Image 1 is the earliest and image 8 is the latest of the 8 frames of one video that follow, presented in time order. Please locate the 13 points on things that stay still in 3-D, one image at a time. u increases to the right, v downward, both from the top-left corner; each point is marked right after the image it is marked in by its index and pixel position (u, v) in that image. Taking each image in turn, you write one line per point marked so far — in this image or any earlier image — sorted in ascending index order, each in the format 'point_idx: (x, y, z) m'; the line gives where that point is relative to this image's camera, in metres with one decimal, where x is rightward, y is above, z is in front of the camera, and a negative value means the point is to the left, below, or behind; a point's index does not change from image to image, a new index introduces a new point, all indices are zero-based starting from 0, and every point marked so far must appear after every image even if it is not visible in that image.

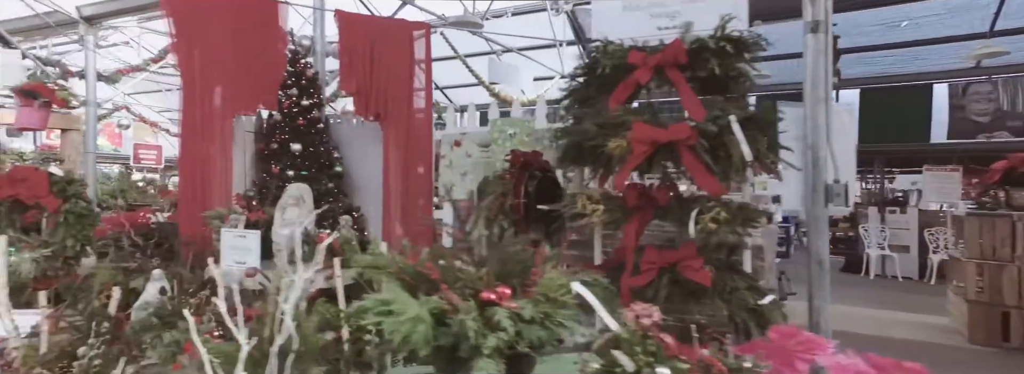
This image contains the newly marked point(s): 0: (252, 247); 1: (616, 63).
0: (-1.1, -0.3, +2.1) m
1: (+0.3, +0.4, +1.6) m
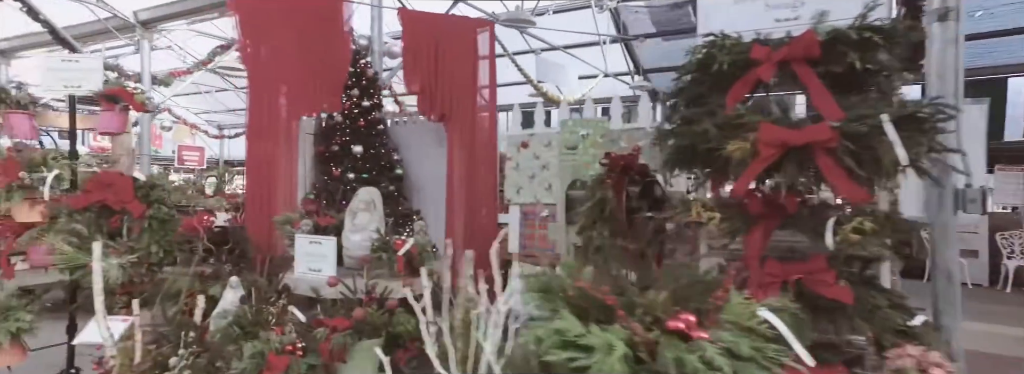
0: (-0.8, -0.3, +2.0) m
1: (+0.7, +0.4, +1.5) m
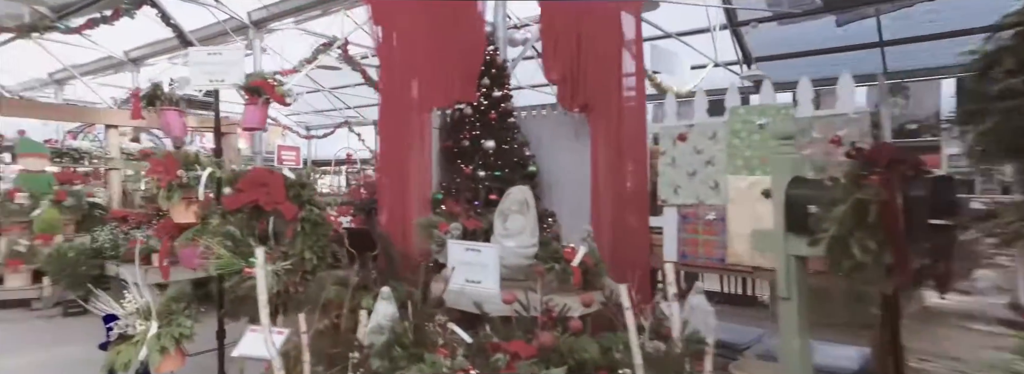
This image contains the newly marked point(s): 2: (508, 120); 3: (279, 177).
0: (-0.1, -0.3, +1.8) m
1: (+1.3, +0.4, +1.0) m
2: (0.0, +0.4, +2.8) m
3: (-0.8, 0.0, +1.7) m
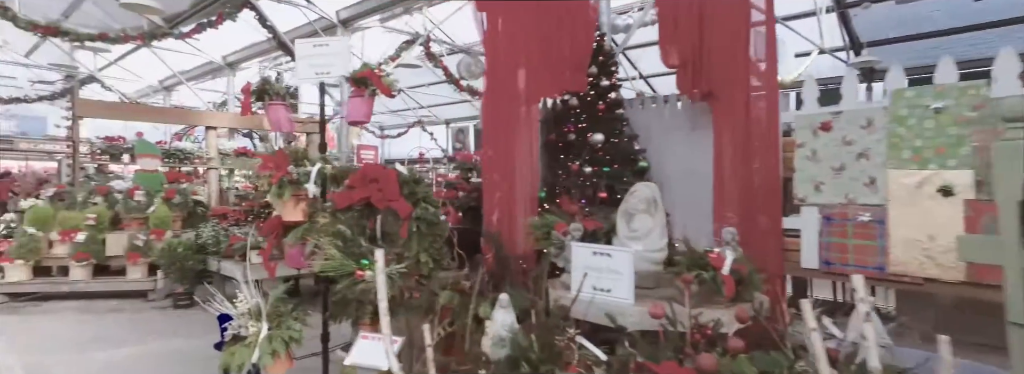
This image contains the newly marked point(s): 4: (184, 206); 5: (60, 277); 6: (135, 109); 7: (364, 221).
0: (+0.3, -0.3, +1.5) m
1: (+1.6, +0.4, +0.6) m
2: (+0.5, +0.4, +2.5) m
3: (-0.4, 0.0, +1.6) m
4: (-2.9, -0.2, +4.4) m
5: (-3.6, -0.7, +4.0) m
6: (-3.9, +0.8, +5.1) m
7: (-0.5, -0.1, +1.7) m
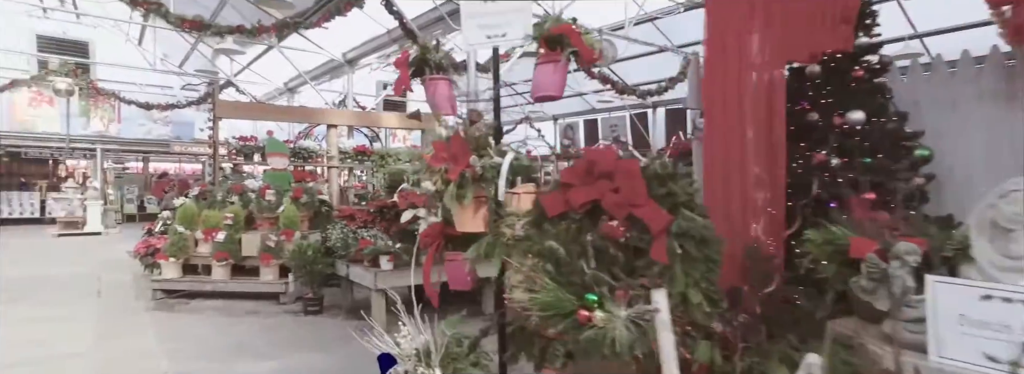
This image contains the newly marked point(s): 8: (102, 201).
0: (+1.0, -0.3, +0.9) m
1: (+2.0, +0.4, -0.2) m
2: (+1.3, +0.4, +1.8) m
3: (+0.3, +0.1, +1.1) m
4: (-1.7, -0.2, +4.2) m
5: (-2.5, -0.7, +4.0) m
6: (-2.5, +0.8, +5.1) m
7: (+0.2, -0.1, +1.1) m
8: (-7.4, -0.3, +9.0) m
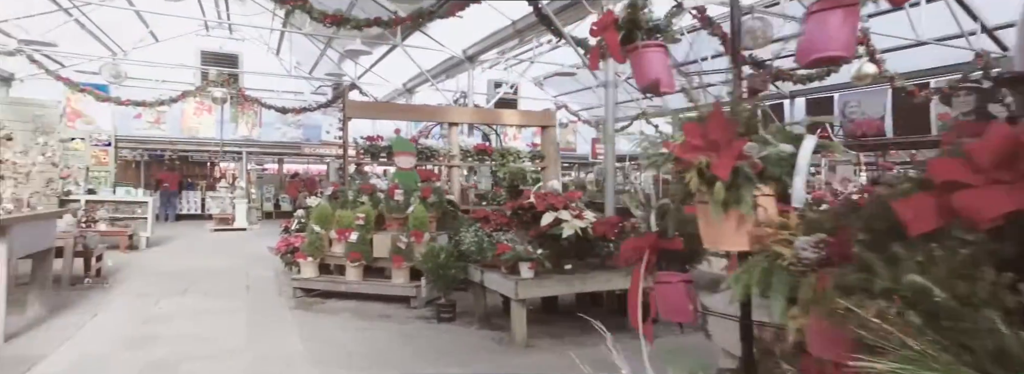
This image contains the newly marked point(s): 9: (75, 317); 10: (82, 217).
0: (+1.4, -0.3, +0.3) m
1: (+2.2, +0.4, -1.0) m
2: (+1.9, +0.4, +1.1) m
3: (+0.7, +0.1, +0.6) m
4: (-0.6, -0.2, +4.1) m
5: (-1.4, -0.7, +4.0) m
6: (-1.2, +0.8, +5.1) m
7: (+0.6, -0.1, +0.7) m
8: (-5.3, -0.2, +9.8) m
9: (-2.9, -0.9, +3.3) m
10: (-4.8, -0.3, +5.5) m
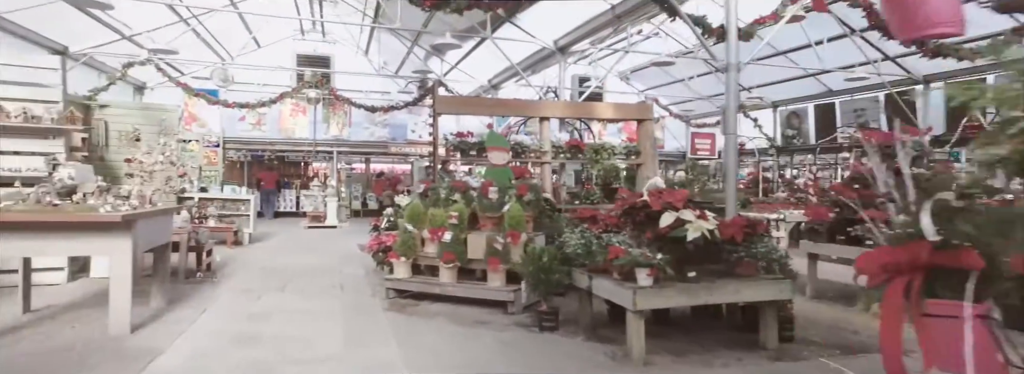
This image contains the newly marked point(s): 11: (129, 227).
0: (+1.6, -0.2, -0.3) m
1: (+2.2, +0.4, -1.6) m
2: (+2.3, +0.4, +0.5) m
3: (+1.0, +0.1, +0.2) m
4: (+0.2, -0.1, +3.8) m
5: (-0.6, -0.7, +3.8) m
6: (-0.3, +0.8, +4.9) m
7: (+0.9, -0.1, +0.3) m
8: (-3.6, -0.2, +10.2) m
9: (-2.2, -0.8, +3.4) m
10: (-3.7, -0.3, +5.8) m
11: (-2.2, -0.2, +2.8) m
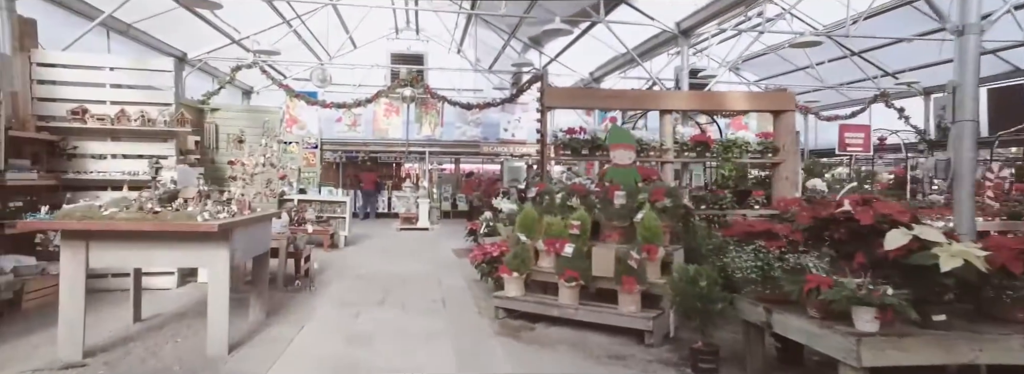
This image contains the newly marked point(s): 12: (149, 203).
0: (+1.8, -0.3, -1.1) m
1: (+2.2, +0.4, -2.5) m
2: (+2.6, +0.4, -0.4) m
3: (+1.3, 0.0, -0.6) m
4: (+1.0, -0.2, +3.2) m
5: (+0.2, -0.7, +3.3) m
6: (+0.7, +0.8, +4.3) m
7: (+1.2, -0.1, -0.4) m
8: (-1.7, -0.2, +10.1) m
9: (-1.4, -0.9, +3.1) m
10: (-2.5, -0.3, +5.7) m
11: (-1.4, -0.2, +2.5) m
12: (-1.8, -0.1, +2.5) m
